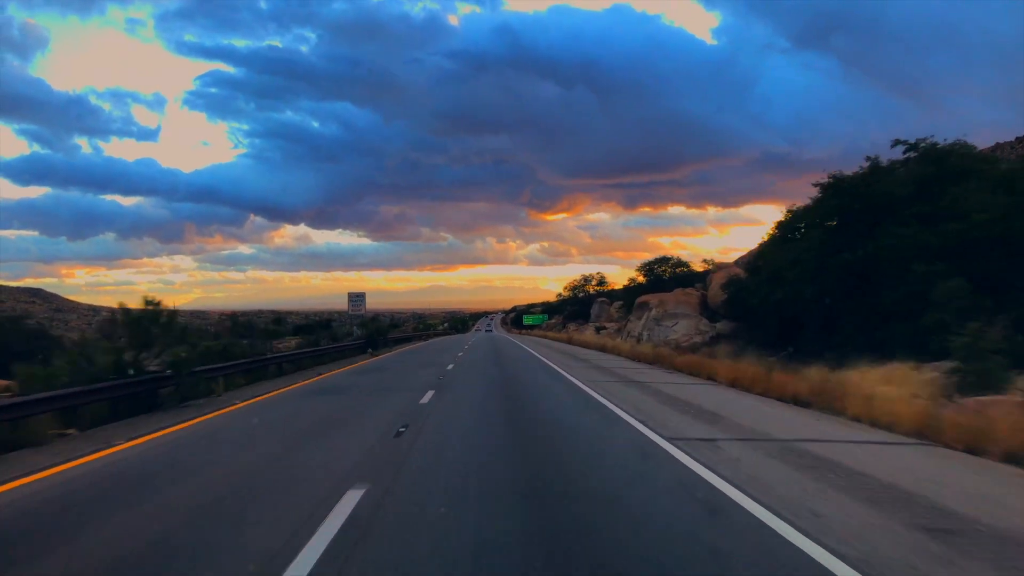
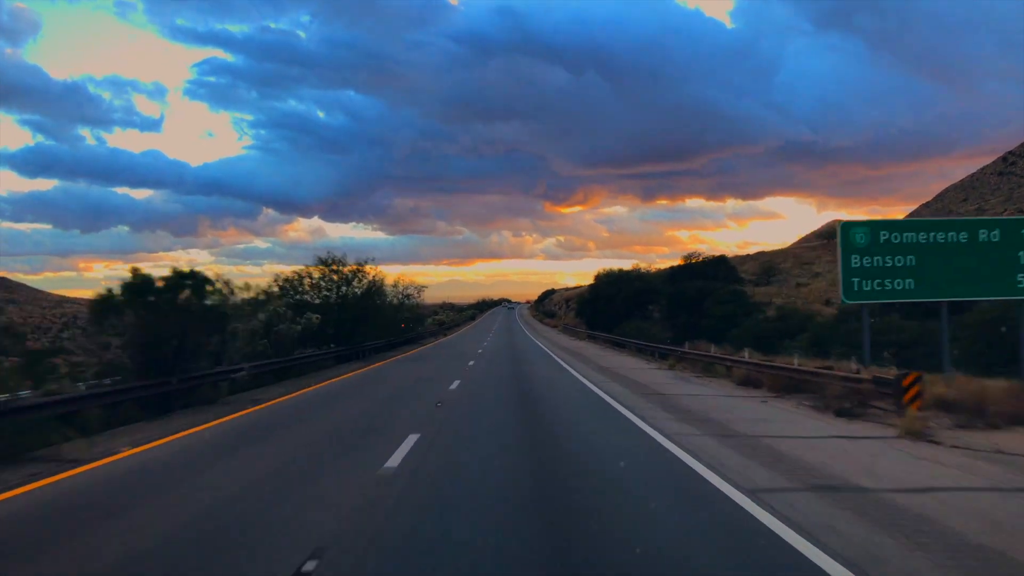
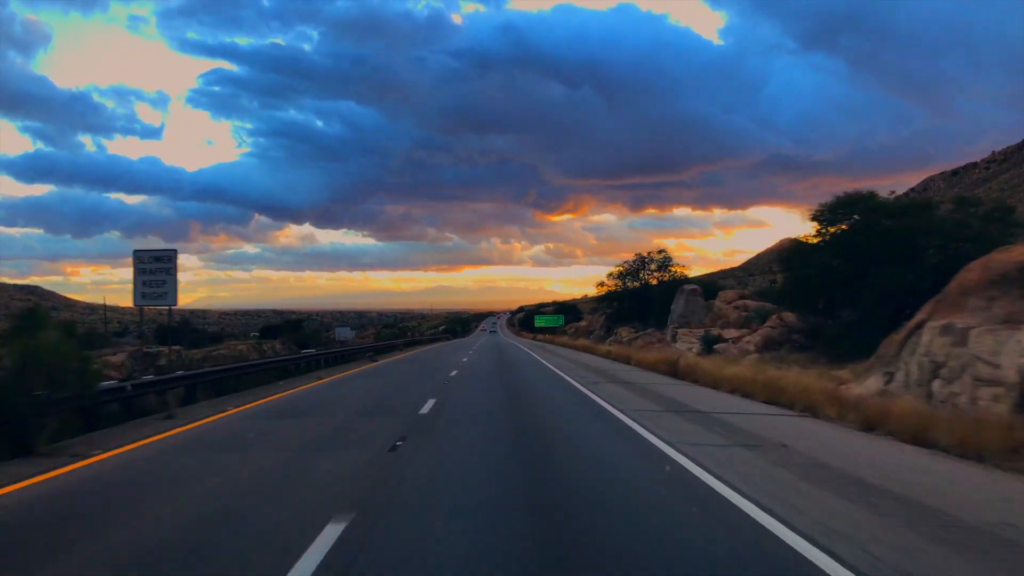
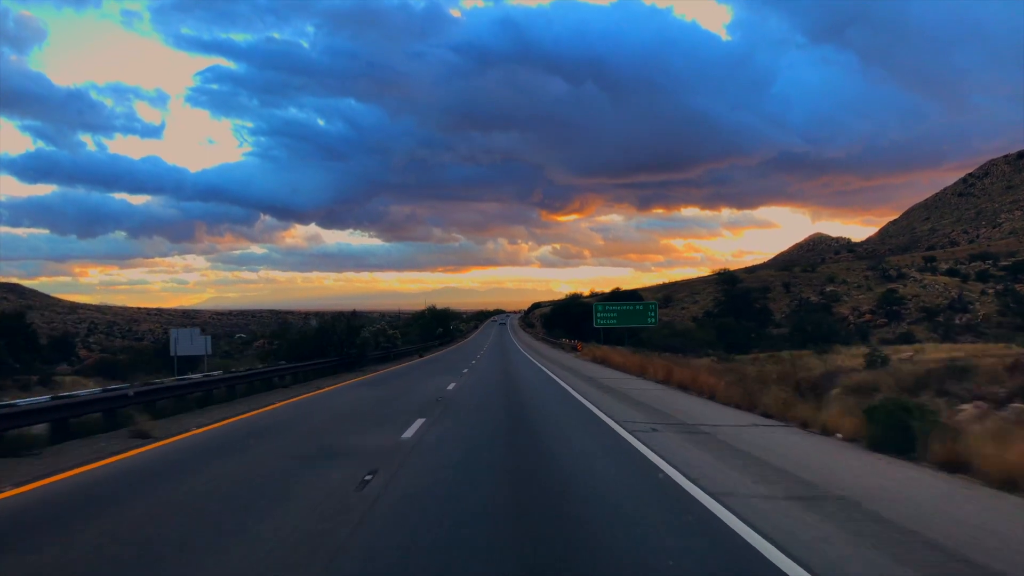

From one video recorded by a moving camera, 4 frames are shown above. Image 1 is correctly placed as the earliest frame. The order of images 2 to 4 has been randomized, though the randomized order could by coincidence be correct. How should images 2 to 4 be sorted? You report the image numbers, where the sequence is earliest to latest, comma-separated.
3, 4, 2
